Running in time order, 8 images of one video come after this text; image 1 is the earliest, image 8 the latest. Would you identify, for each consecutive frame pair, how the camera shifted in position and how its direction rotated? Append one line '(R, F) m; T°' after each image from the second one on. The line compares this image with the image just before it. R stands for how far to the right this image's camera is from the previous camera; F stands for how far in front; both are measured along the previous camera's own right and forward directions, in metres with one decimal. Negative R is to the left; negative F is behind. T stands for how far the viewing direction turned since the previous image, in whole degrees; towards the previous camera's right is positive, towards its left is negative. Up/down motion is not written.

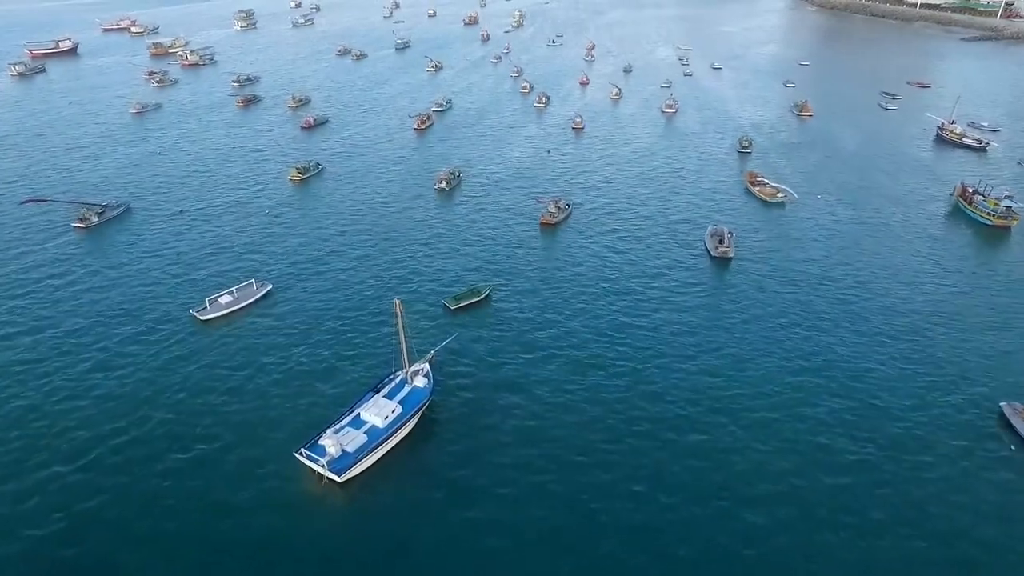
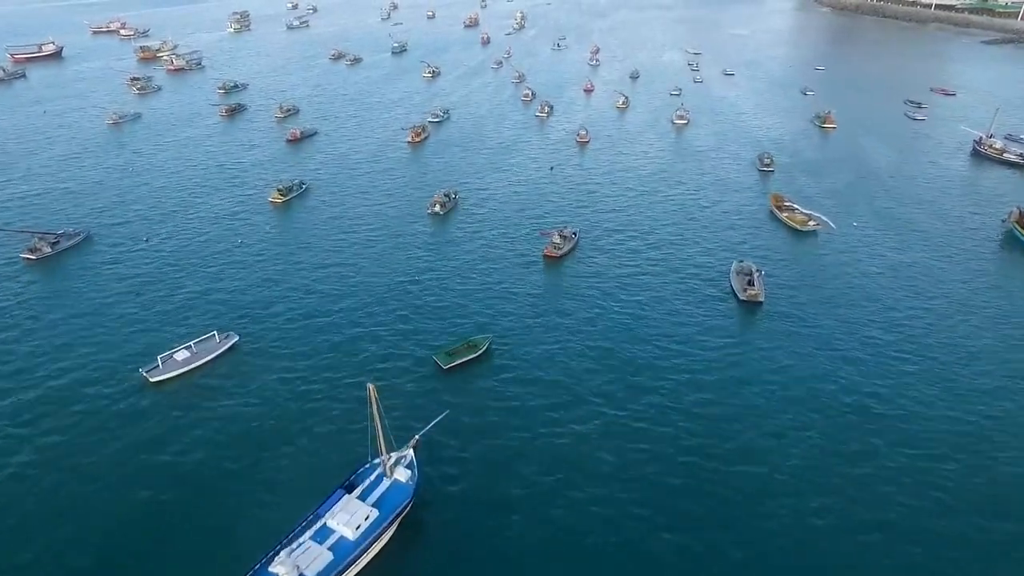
(+0.1, +12.0) m; 0°
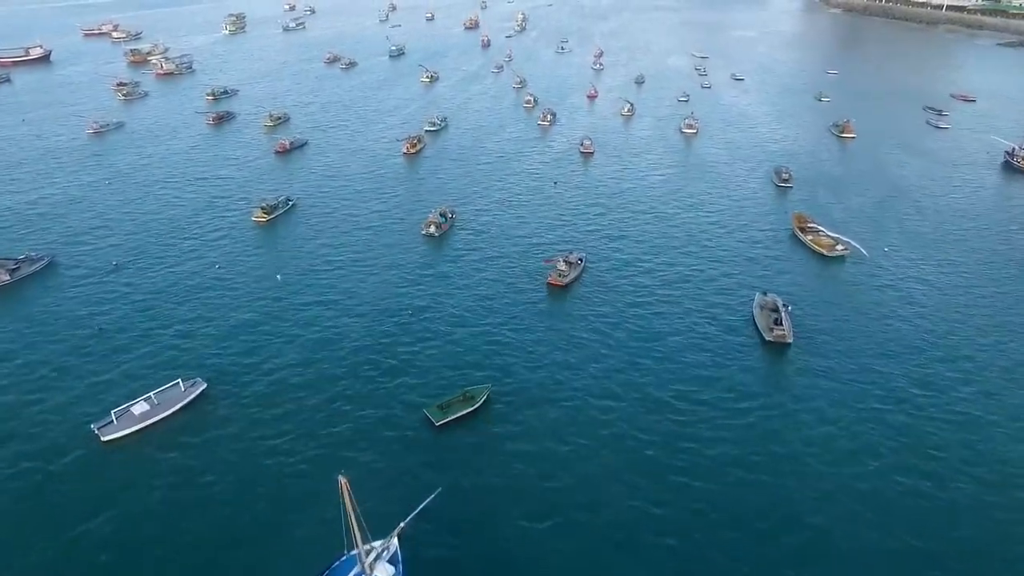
(0.0, +8.8) m; 0°
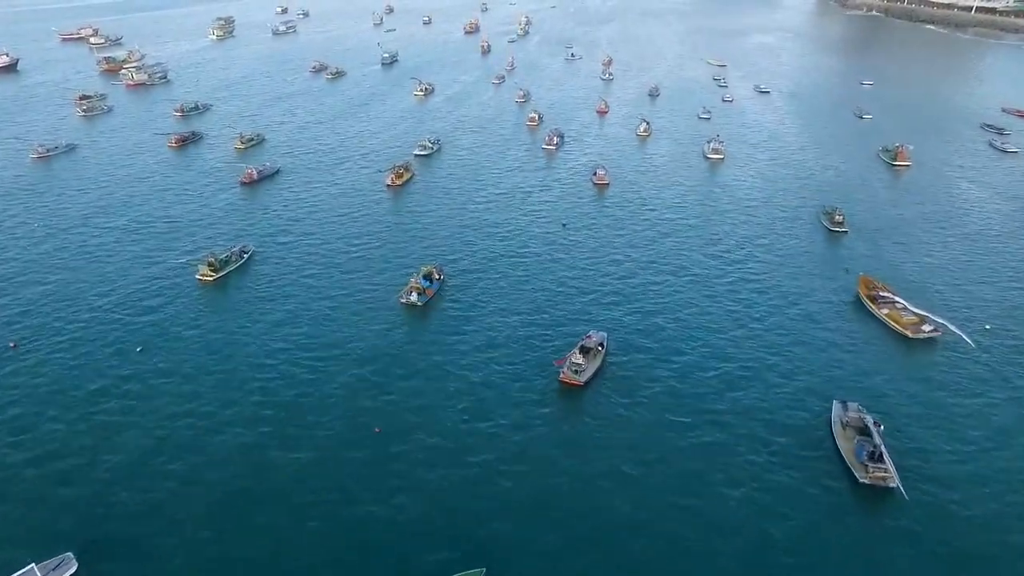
(+0.2, +21.1) m; 0°
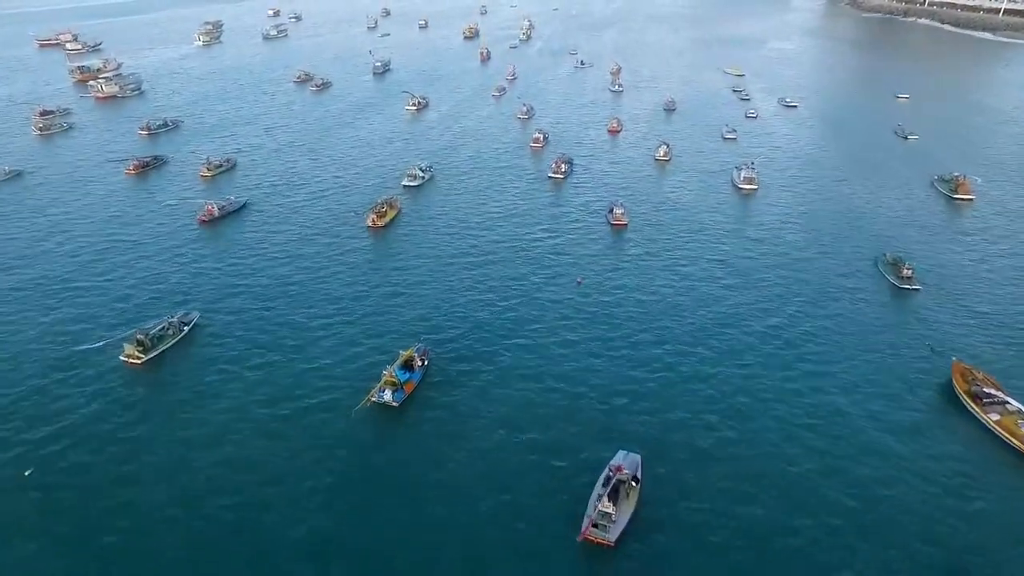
(-0.1, +18.9) m; 0°
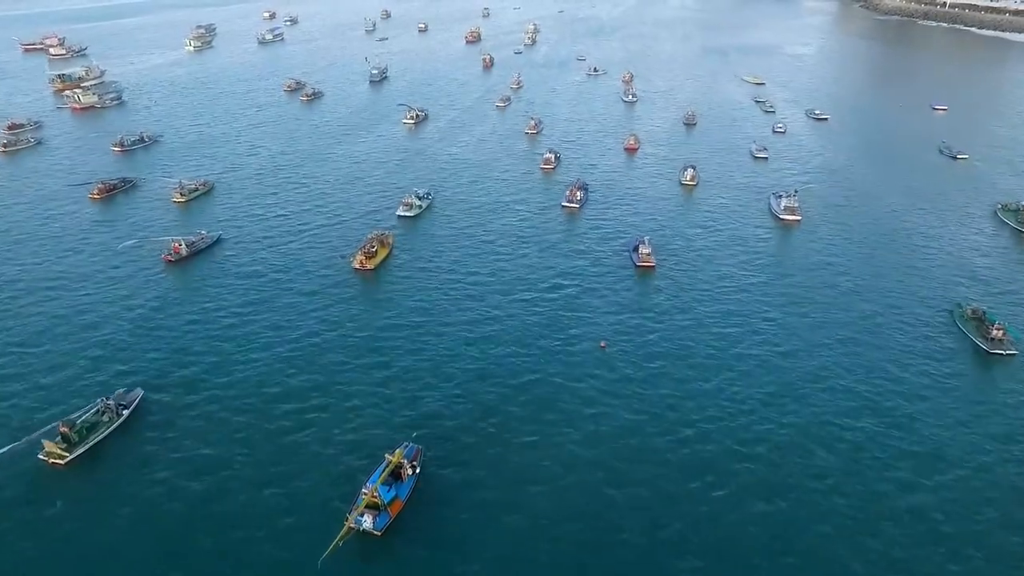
(-0.7, +15.1) m; 0°
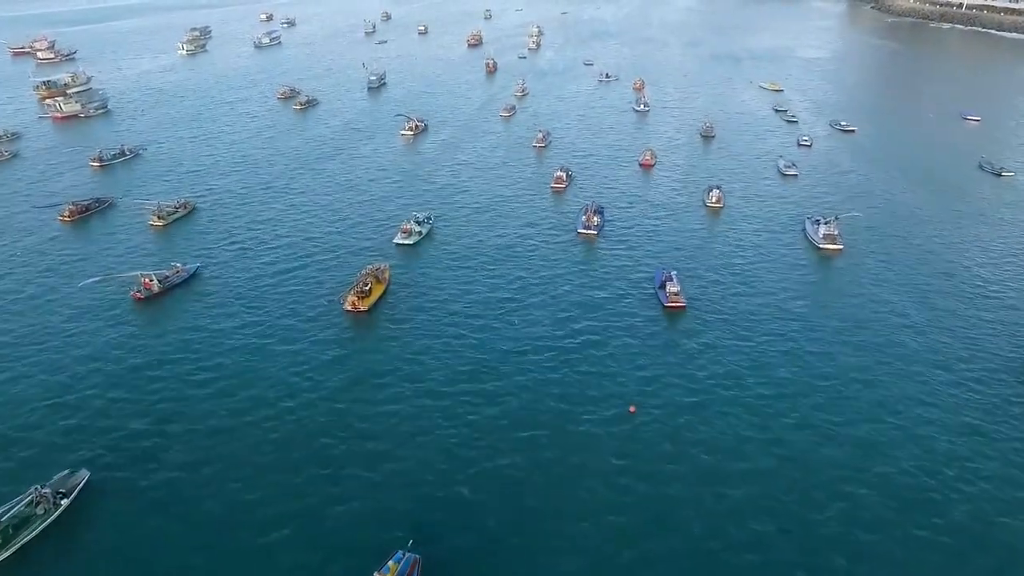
(-0.8, +11.1) m; 0°
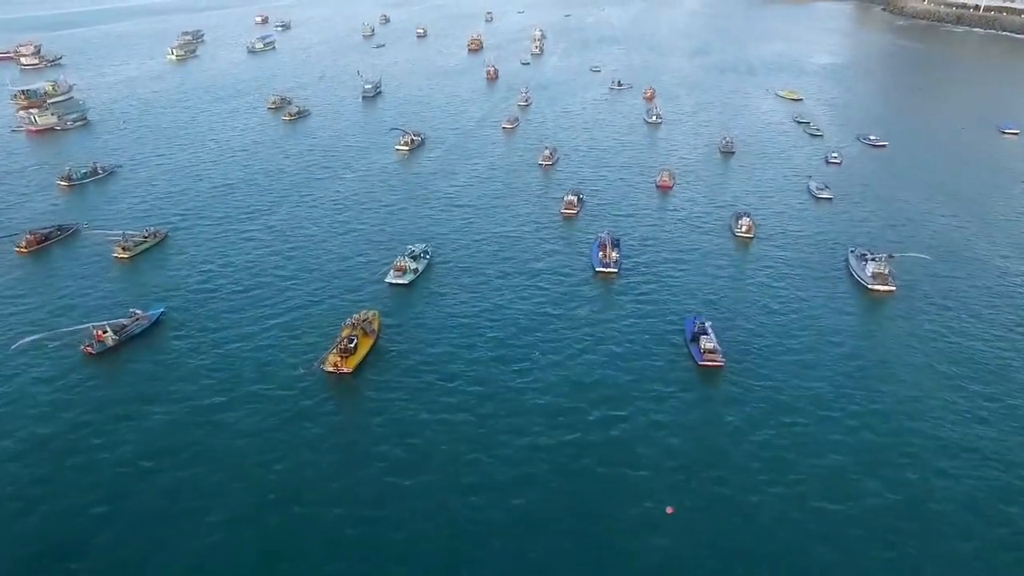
(-0.6, +12.4) m; 0°
